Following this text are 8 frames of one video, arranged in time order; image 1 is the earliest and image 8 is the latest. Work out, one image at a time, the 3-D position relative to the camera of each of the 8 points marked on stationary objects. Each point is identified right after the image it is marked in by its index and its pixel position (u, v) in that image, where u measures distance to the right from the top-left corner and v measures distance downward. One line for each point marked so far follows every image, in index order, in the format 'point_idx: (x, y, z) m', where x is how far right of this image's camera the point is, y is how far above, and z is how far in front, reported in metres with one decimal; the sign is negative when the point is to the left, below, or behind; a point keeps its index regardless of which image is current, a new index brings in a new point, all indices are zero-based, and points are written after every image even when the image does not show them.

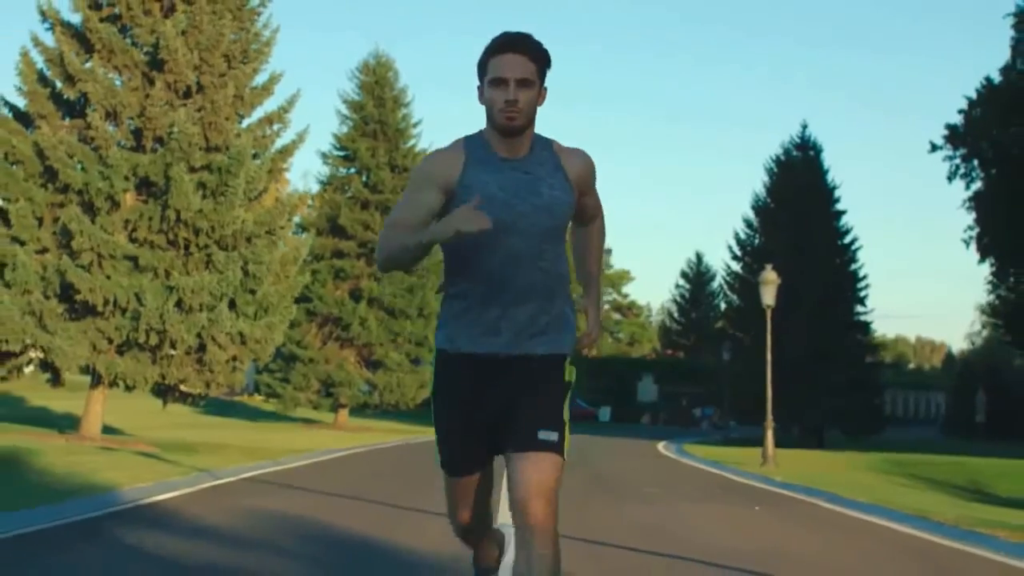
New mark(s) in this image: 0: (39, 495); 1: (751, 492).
0: (-5.4, -2.3, +16.0) m
1: (+3.4, -2.8, +19.1) m
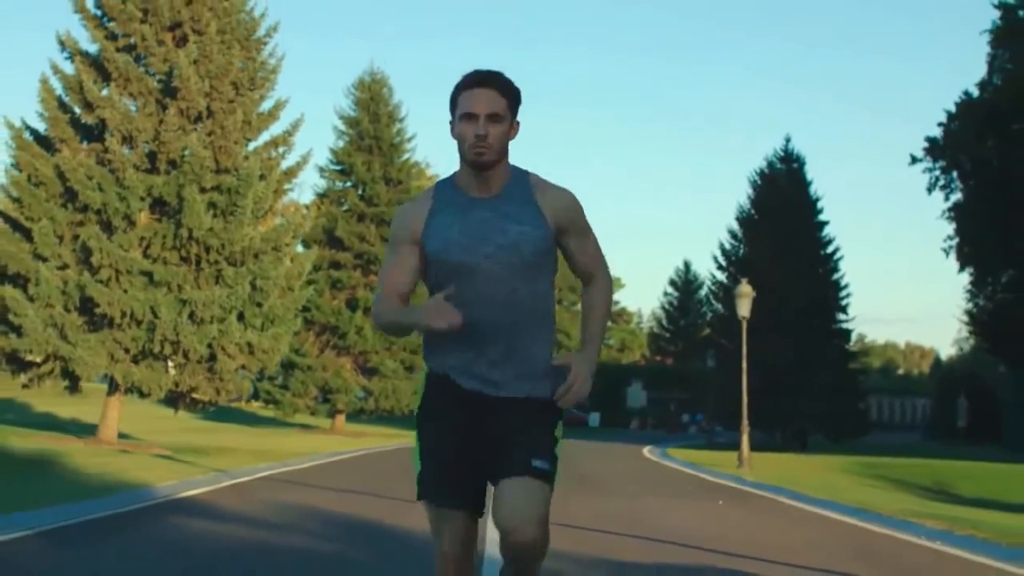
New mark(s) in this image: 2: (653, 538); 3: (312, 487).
0: (-5.5, -2.6, +17.9) m
1: (+3.2, -3.1, +21.0) m
2: (+1.5, -2.5, +14.2) m
3: (-2.5, -2.6, +17.8) m
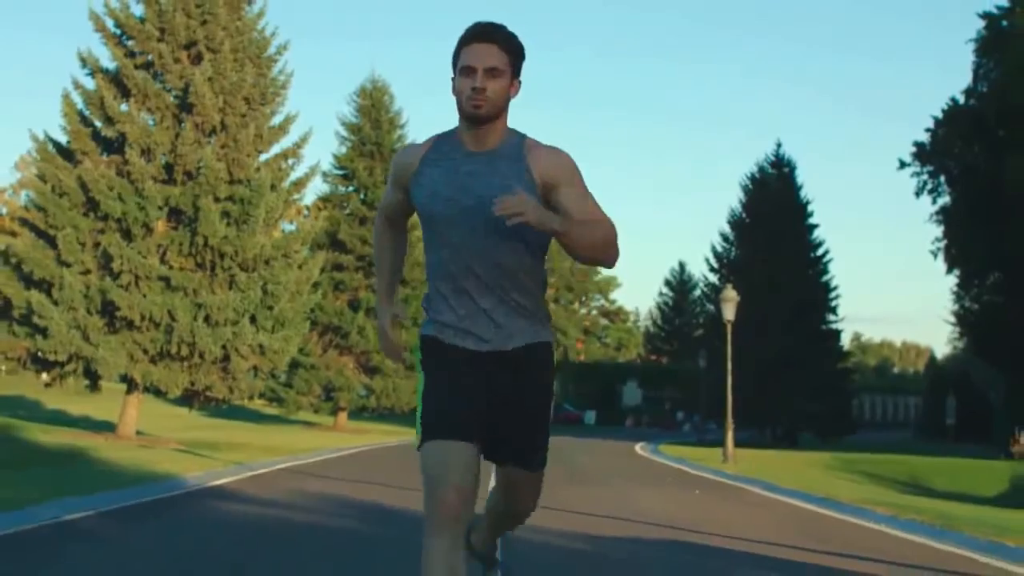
0: (-5.6, -2.7, +19.6) m
1: (+3.2, -3.2, +22.8) m
2: (+1.4, -2.6, +16.0) m
3: (-2.5, -2.7, +19.6) m
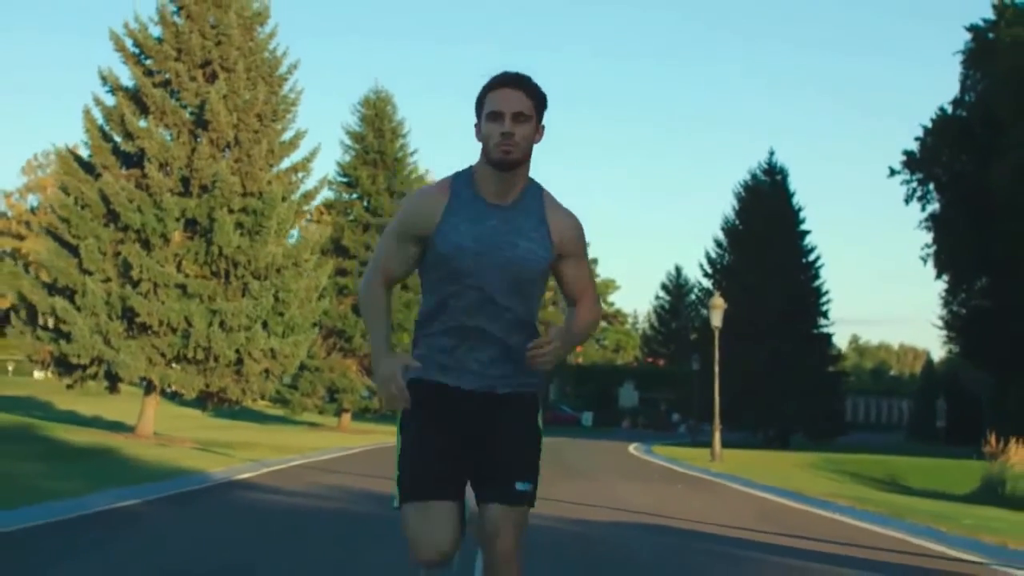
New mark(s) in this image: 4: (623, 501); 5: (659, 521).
0: (-5.6, -2.9, +21.4) m
1: (+3.1, -3.4, +24.5) m
2: (+1.4, -2.8, +17.7) m
3: (-2.6, -2.9, +21.3) m
4: (+1.5, -2.9, +18.6) m
5: (+1.7, -2.6, +15.6) m
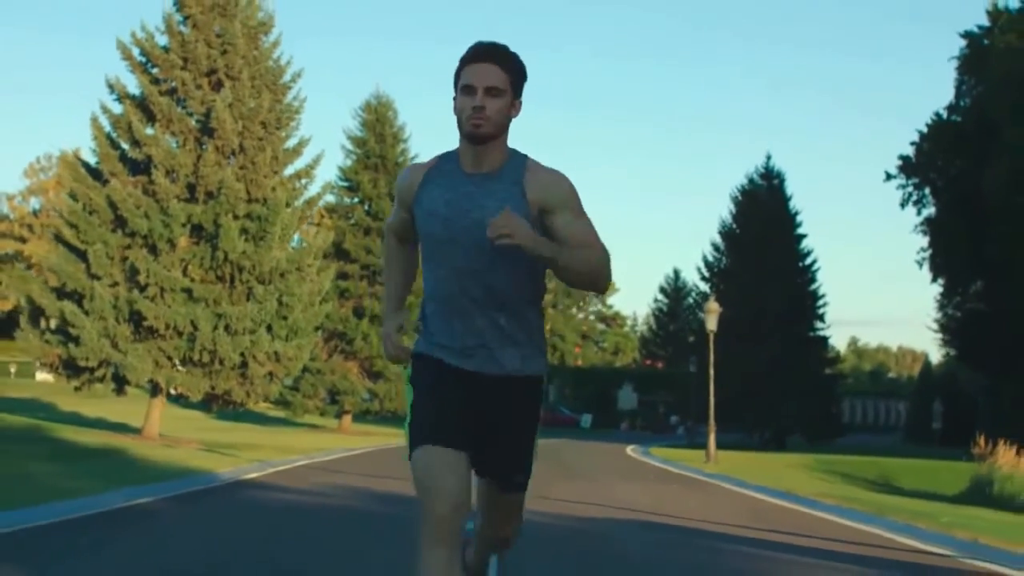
0: (-5.7, -2.9, +22.1) m
1: (+3.1, -3.5, +25.2) m
2: (+1.4, -2.9, +18.4) m
3: (-2.6, -3.0, +22.0) m
4: (+1.5, -3.0, +19.3) m
5: (+1.7, -2.7, +16.3) m
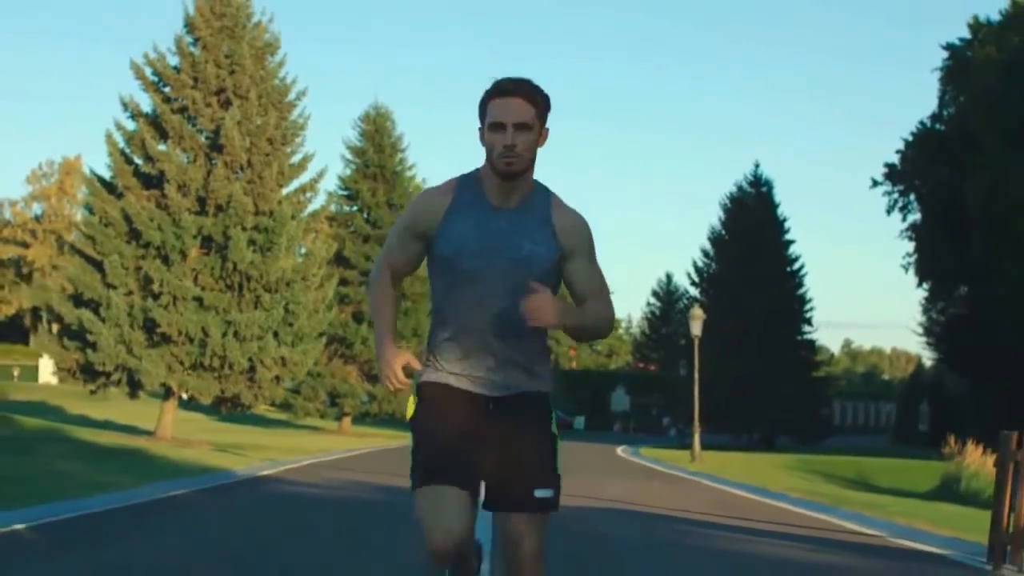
0: (-5.8, -3.1, +23.9) m
1: (+3.0, -3.7, +27.1) m
2: (+1.3, -3.1, +20.2) m
3: (-2.7, -3.1, +23.8) m
4: (+1.4, -3.2, +21.1) m
5: (+1.6, -2.9, +18.1) m
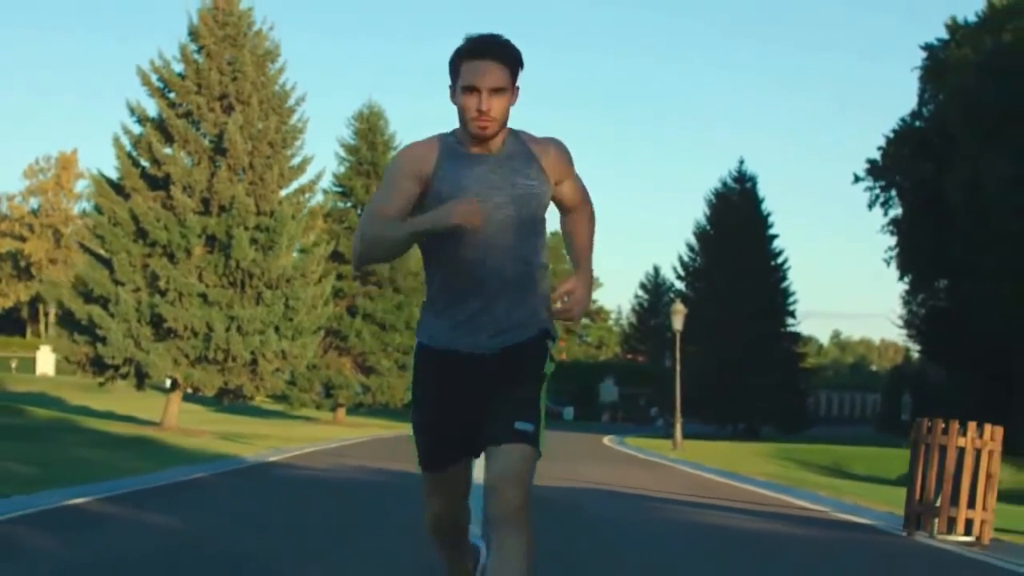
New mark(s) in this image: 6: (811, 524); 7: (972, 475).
0: (-6.0, -3.1, +25.6) m
1: (+2.8, -3.6, +28.9) m
2: (+1.1, -3.1, +22.0) m
3: (-2.9, -3.1, +25.6) m
4: (+1.2, -3.2, +22.9) m
5: (+1.4, -2.9, +19.9) m
6: (+3.1, -2.5, +14.4) m
7: (+4.3, -1.8, +13.1) m
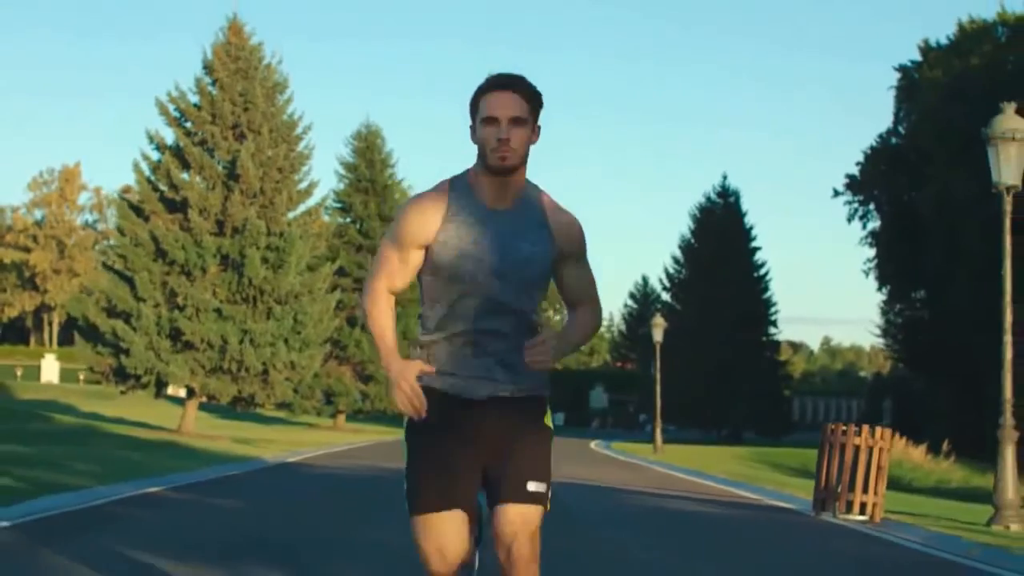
0: (-6.1, -3.5, +28.6) m
1: (+2.6, -4.0, +31.9) m
2: (+1.0, -3.5, +25.0) m
3: (-3.1, -3.5, +28.5) m
4: (+1.1, -3.6, +25.9) m
5: (+1.3, -3.3, +22.9) m
6: (+3.0, -2.8, +17.4) m
7: (+4.2, -2.1, +16.1) m
